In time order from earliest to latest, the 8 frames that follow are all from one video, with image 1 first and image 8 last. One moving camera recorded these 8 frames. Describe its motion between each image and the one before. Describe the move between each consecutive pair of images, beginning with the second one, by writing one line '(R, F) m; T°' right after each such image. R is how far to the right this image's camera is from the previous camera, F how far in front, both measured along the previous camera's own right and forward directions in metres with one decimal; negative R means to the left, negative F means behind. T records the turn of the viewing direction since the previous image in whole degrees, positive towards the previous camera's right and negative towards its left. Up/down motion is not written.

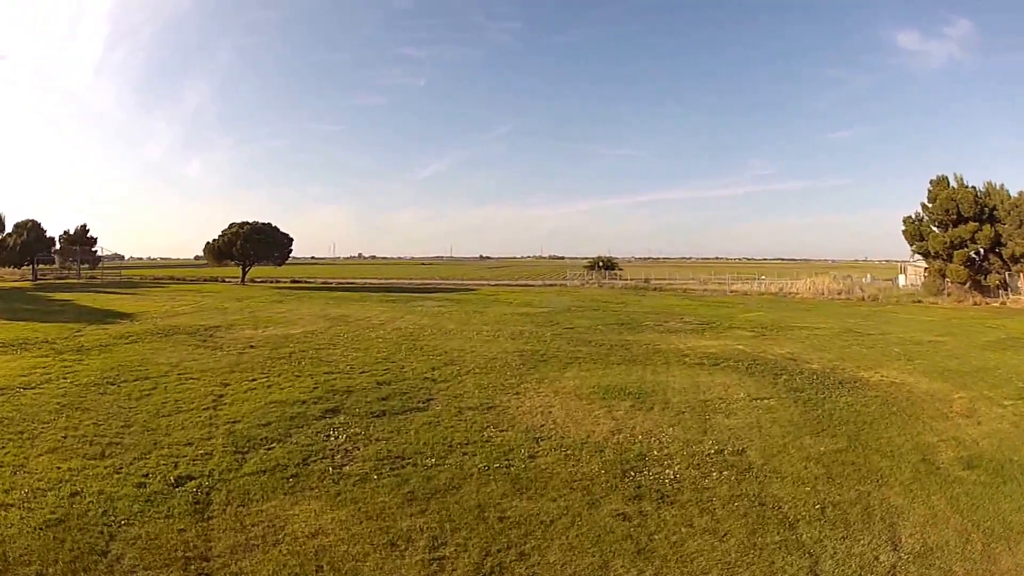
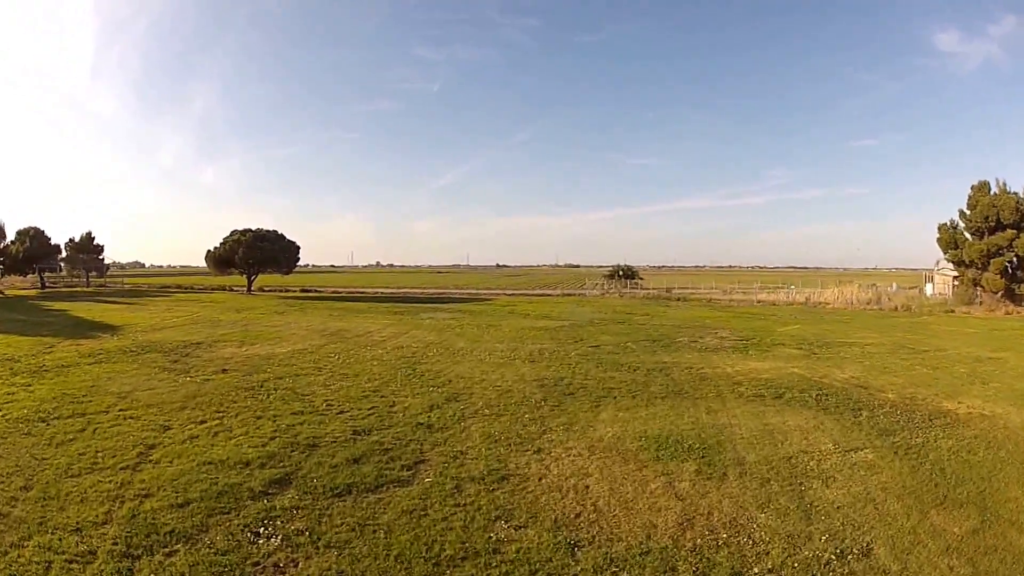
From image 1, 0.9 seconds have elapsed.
(-0.1, +3.2) m; -1°
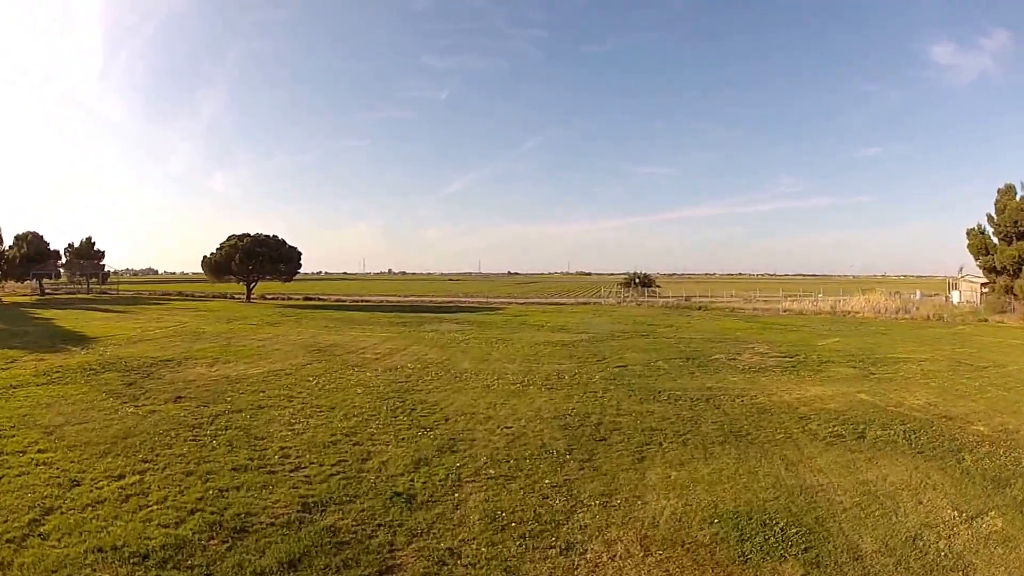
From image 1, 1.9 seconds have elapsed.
(-0.1, +3.0) m; -1°
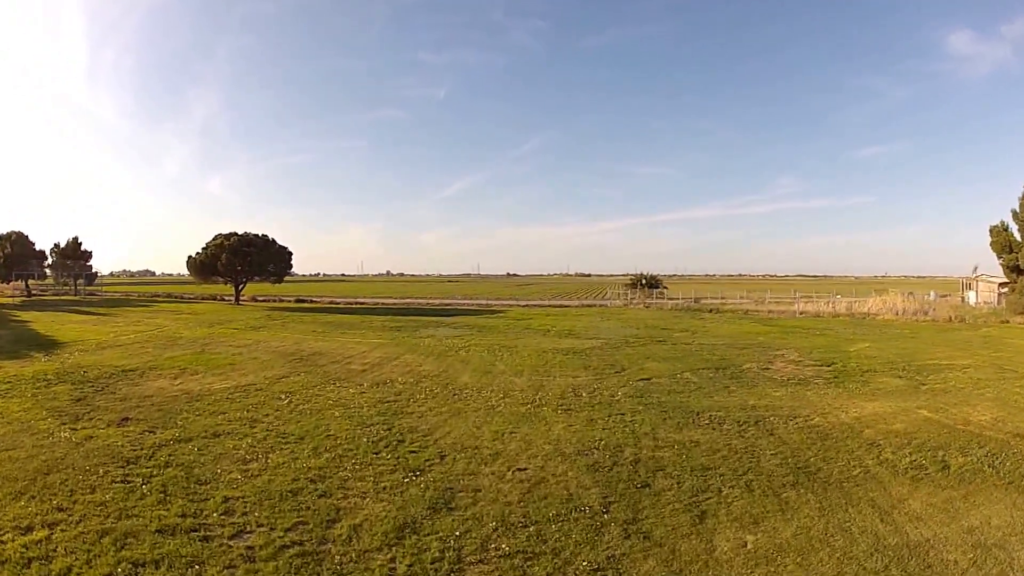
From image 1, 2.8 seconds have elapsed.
(-0.2, +2.3) m; 0°
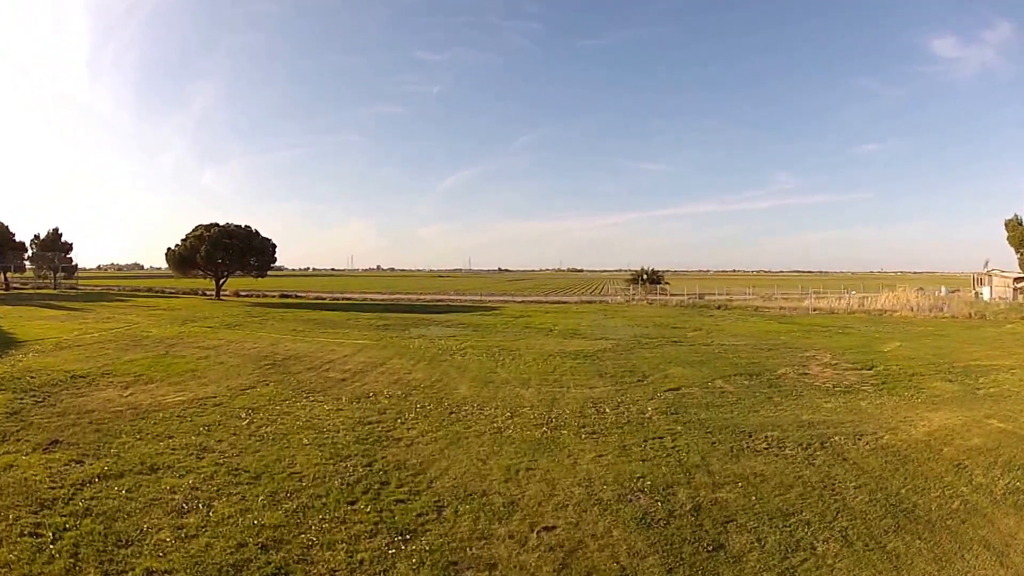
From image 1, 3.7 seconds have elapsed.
(-0.3, +2.2) m; +1°
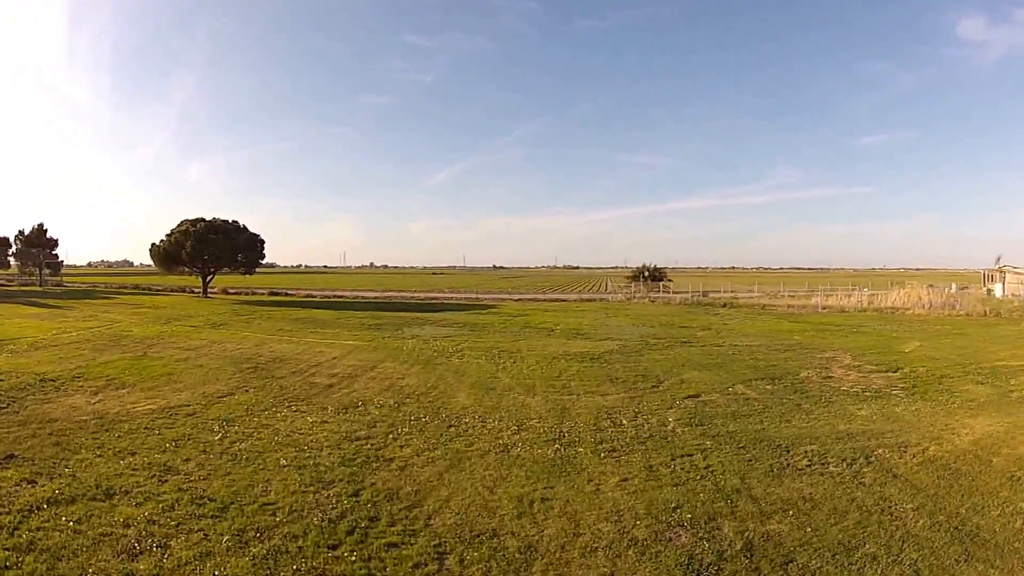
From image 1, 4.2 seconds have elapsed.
(-0.2, +1.2) m; 0°
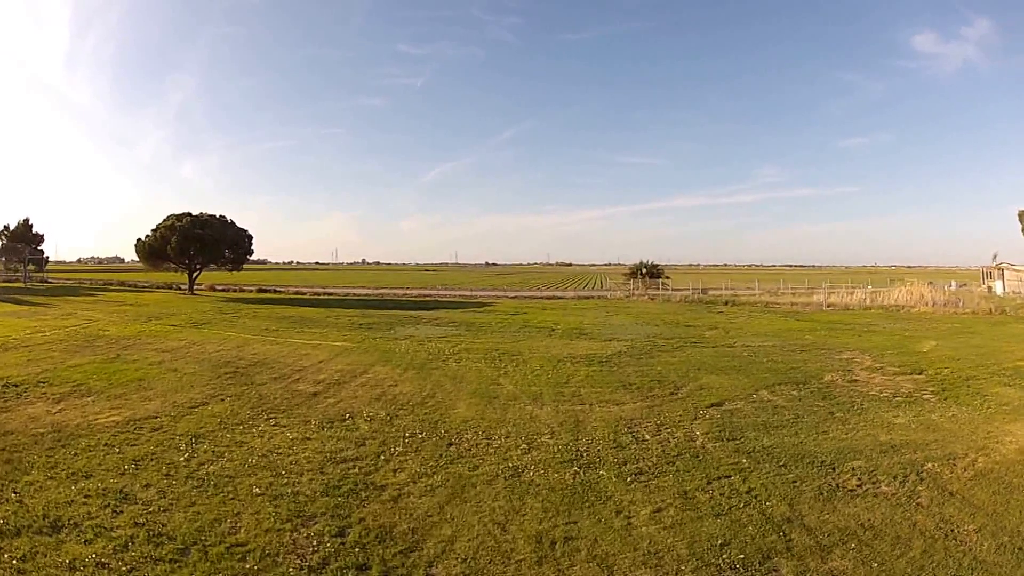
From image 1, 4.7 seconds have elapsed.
(-0.2, +1.1) m; +1°
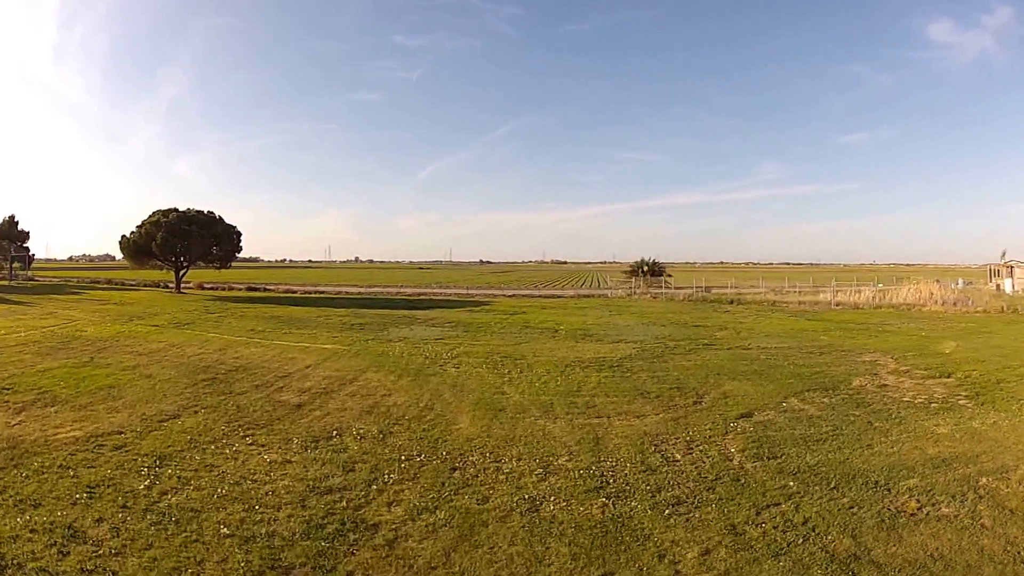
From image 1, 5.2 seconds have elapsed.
(-0.2, +1.1) m; +1°
